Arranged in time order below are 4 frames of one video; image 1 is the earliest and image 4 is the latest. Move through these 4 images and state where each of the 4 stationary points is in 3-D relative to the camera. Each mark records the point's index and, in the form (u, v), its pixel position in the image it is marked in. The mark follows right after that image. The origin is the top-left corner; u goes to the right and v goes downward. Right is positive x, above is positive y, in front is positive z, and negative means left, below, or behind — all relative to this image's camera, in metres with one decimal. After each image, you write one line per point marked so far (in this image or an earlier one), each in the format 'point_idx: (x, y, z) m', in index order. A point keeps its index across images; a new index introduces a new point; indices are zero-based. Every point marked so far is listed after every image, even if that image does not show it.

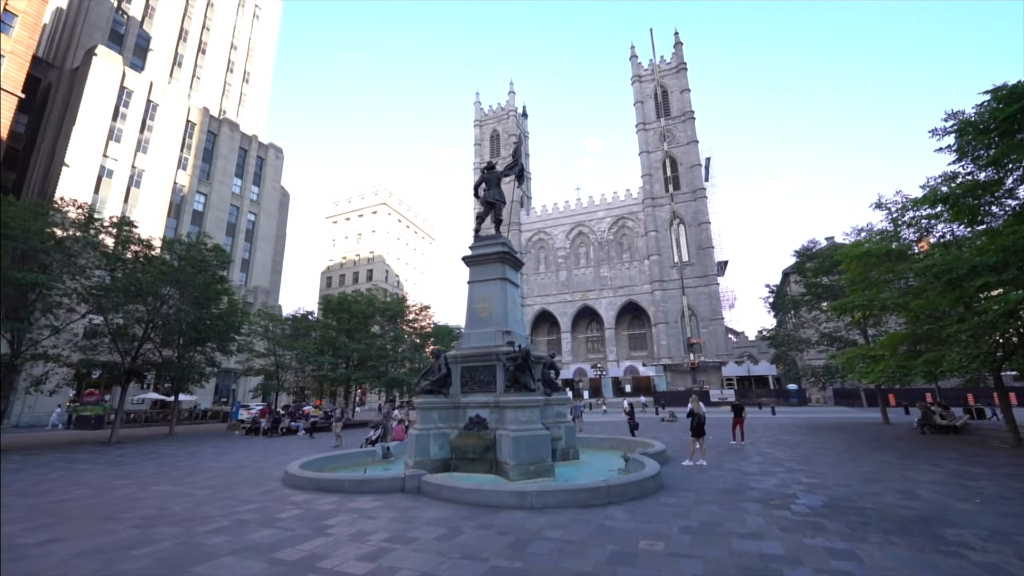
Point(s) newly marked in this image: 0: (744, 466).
0: (+4.7, -3.6, +9.6) m
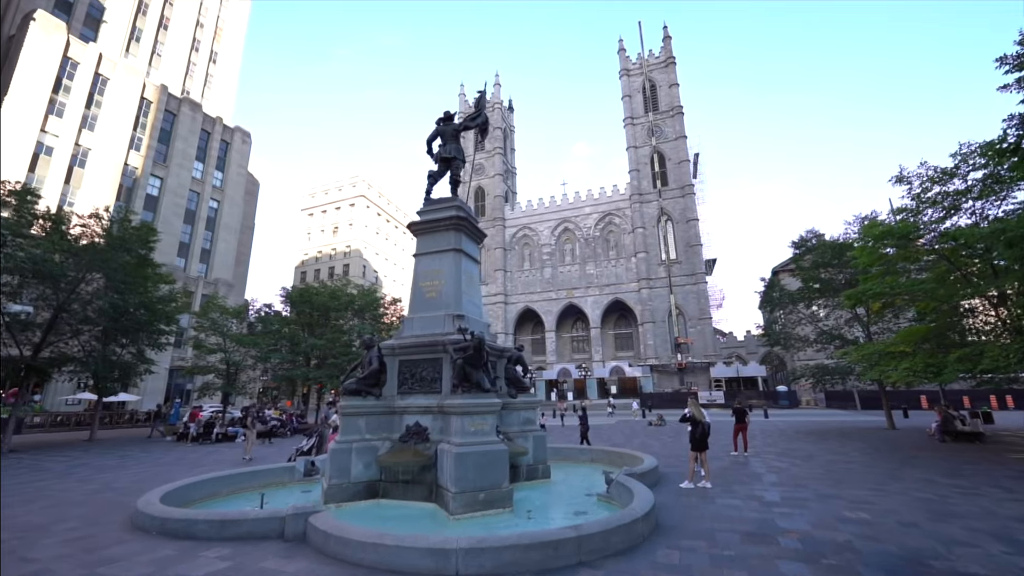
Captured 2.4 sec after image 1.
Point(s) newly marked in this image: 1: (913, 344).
0: (+3.8, -3.2, +7.4) m
1: (+12.0, -1.7, +14.3) m
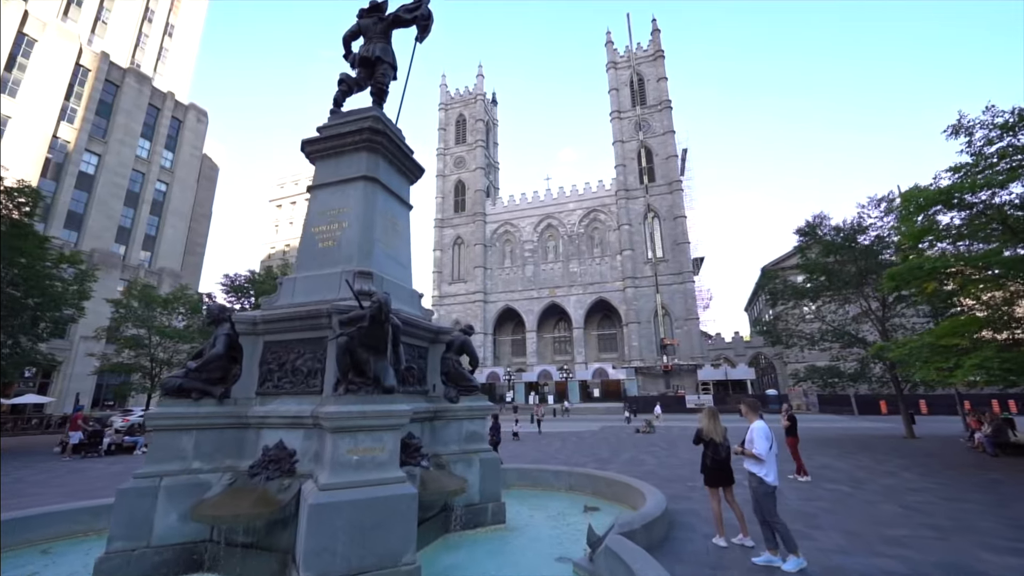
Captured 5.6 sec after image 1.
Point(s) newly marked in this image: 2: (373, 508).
0: (+3.1, -2.6, +4.6) m
1: (+11.0, -1.2, +11.8) m
2: (-1.1, -1.7, +3.7) m
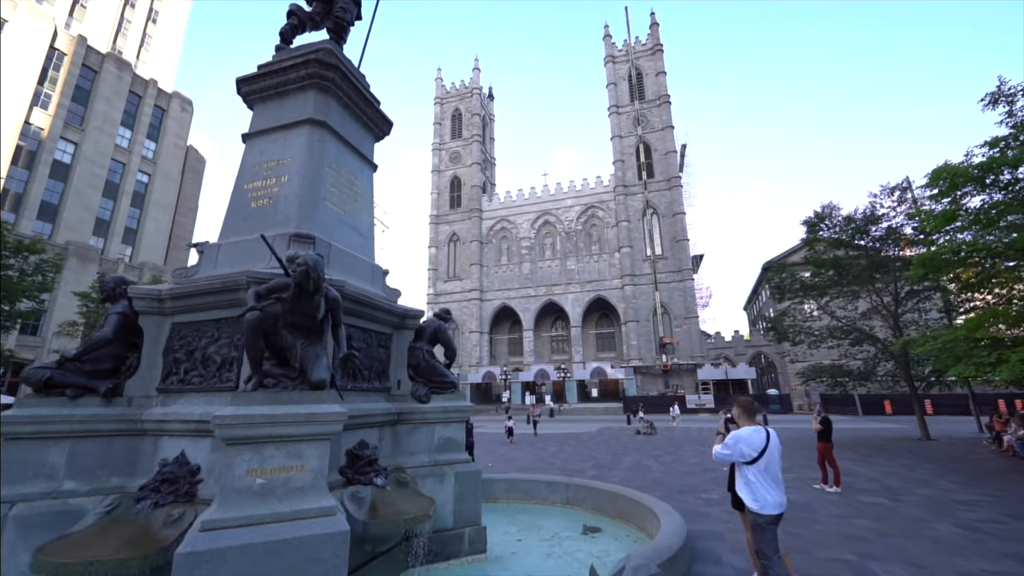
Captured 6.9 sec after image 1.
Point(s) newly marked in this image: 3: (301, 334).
0: (+2.9, -2.3, +3.5) m
1: (+10.8, -1.0, +10.7) m
2: (-1.2, -1.4, +2.6) m
3: (-1.5, -0.3, +3.3) m
